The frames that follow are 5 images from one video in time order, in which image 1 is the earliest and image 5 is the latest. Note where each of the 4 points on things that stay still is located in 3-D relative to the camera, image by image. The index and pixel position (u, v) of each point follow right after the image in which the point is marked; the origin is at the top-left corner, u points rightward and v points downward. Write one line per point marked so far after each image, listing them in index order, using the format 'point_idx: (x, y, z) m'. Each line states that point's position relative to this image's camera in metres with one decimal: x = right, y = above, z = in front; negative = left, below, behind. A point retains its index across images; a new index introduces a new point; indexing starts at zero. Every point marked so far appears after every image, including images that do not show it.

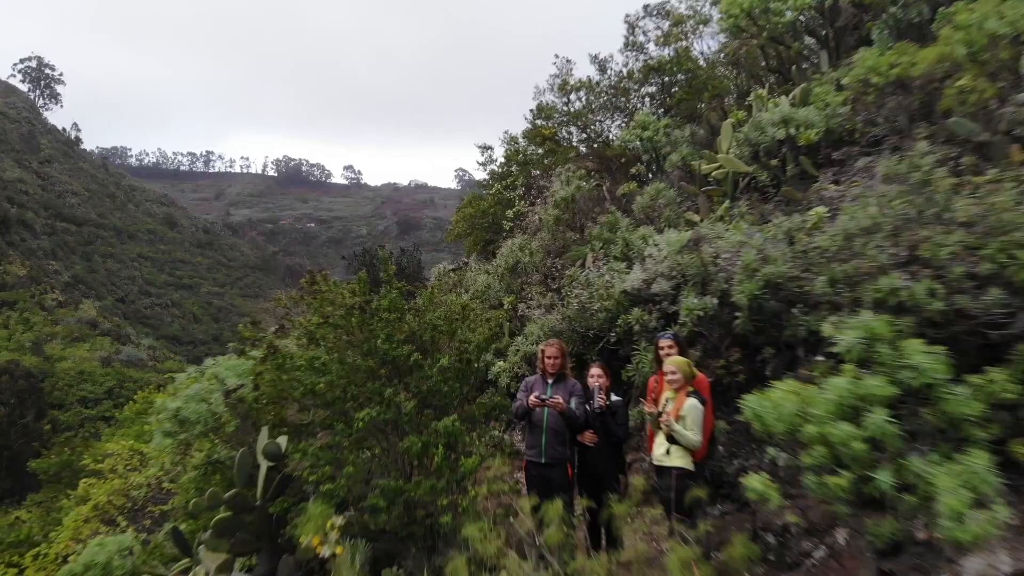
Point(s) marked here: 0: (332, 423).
0: (-0.4, -0.3, +2.5) m
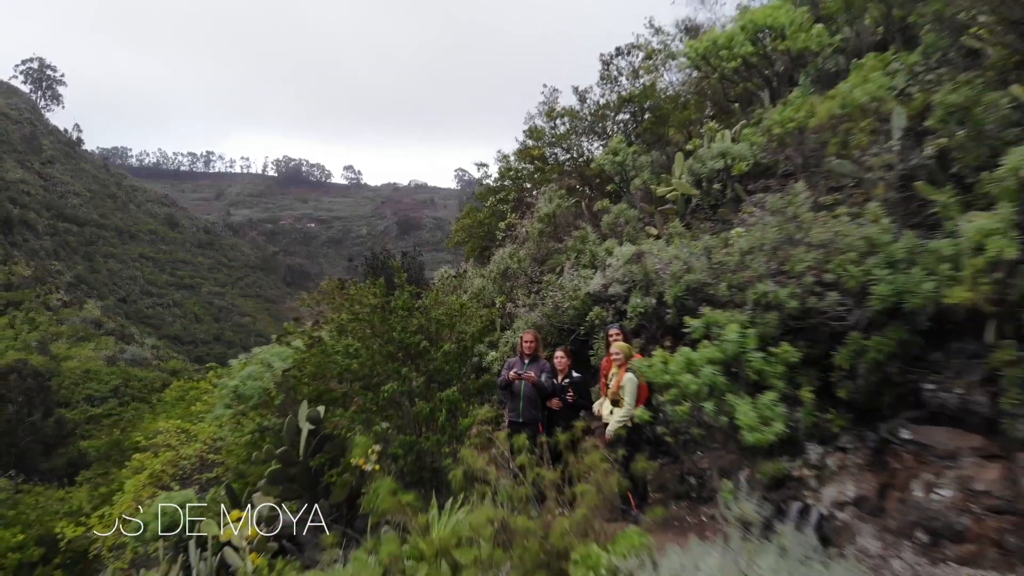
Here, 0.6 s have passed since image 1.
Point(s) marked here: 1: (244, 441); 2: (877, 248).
0: (-0.5, -0.3, +3.0) m
1: (-0.9, -0.5, +3.1) m
2: (+0.8, +0.1, +2.1) m
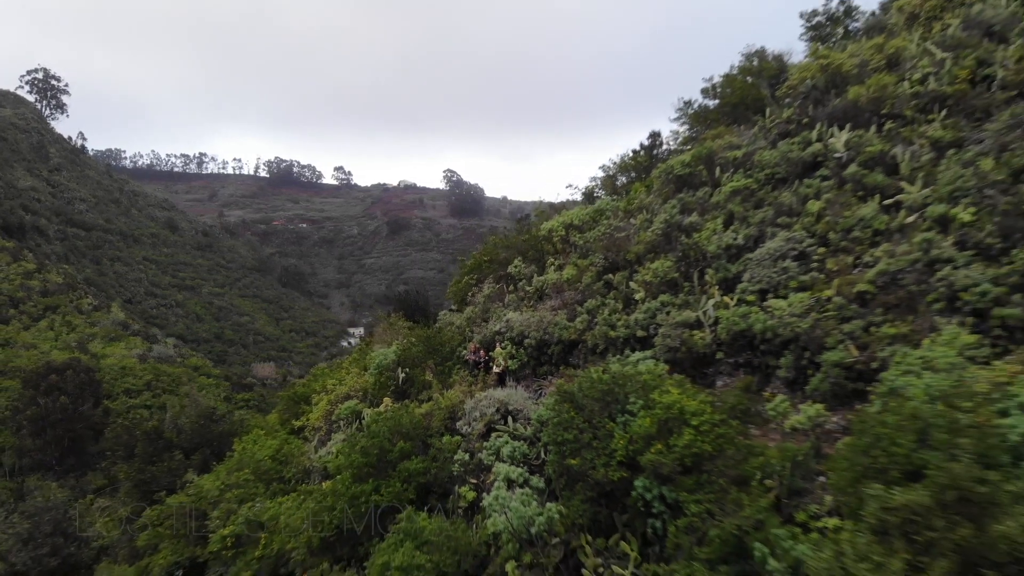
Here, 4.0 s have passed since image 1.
0: (-0.8, -0.7, +8.1) m
1: (-1.3, -0.9, +8.2) m
2: (+0.4, -0.3, +7.2) m
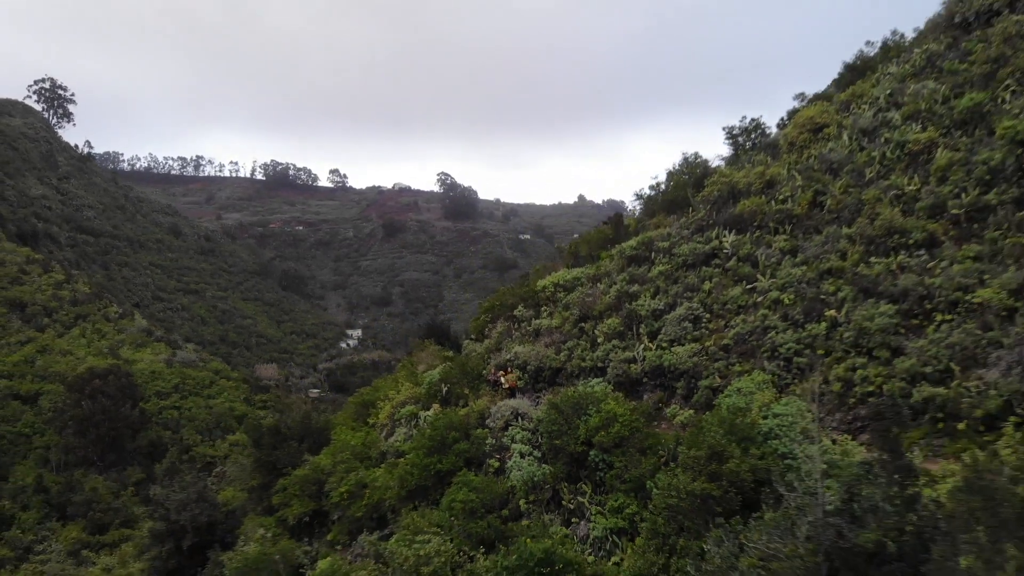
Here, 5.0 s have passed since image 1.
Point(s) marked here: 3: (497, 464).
0: (-0.8, -1.3, +12.0) m
1: (-1.2, -1.4, +12.2) m
2: (+0.5, -0.9, +11.2) m
3: (-0.2, -1.9, +9.6) m
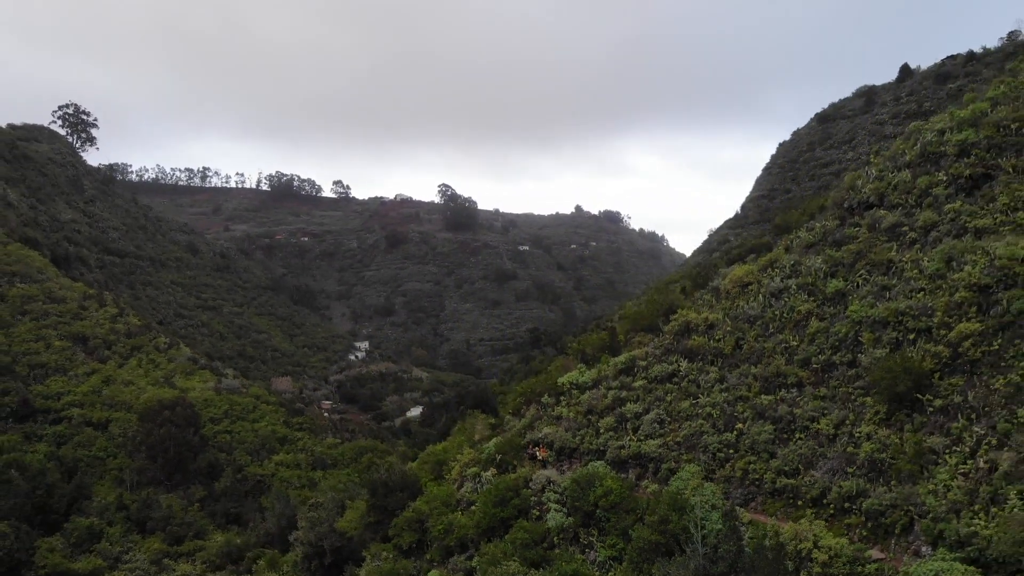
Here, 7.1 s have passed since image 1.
0: (-0.1, -3.3, +18.1) m
1: (-0.6, -3.5, +18.2) m
2: (+1.1, -2.9, +17.2) m
3: (+0.5, -4.0, +15.7) m
